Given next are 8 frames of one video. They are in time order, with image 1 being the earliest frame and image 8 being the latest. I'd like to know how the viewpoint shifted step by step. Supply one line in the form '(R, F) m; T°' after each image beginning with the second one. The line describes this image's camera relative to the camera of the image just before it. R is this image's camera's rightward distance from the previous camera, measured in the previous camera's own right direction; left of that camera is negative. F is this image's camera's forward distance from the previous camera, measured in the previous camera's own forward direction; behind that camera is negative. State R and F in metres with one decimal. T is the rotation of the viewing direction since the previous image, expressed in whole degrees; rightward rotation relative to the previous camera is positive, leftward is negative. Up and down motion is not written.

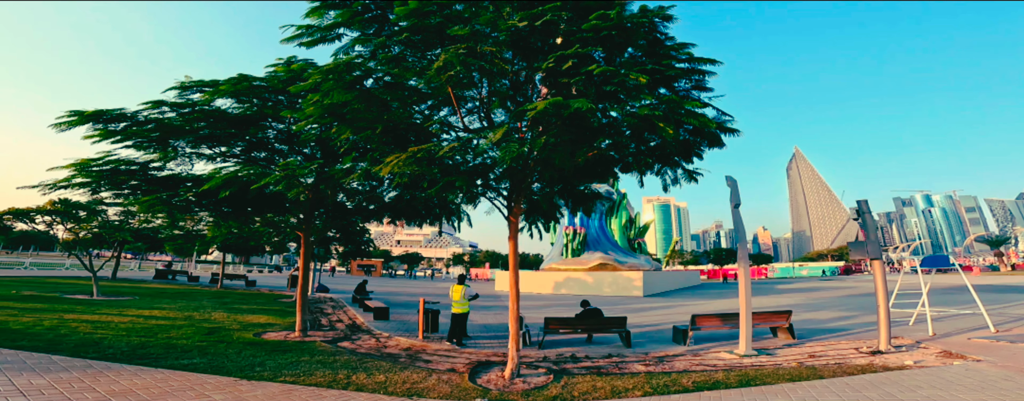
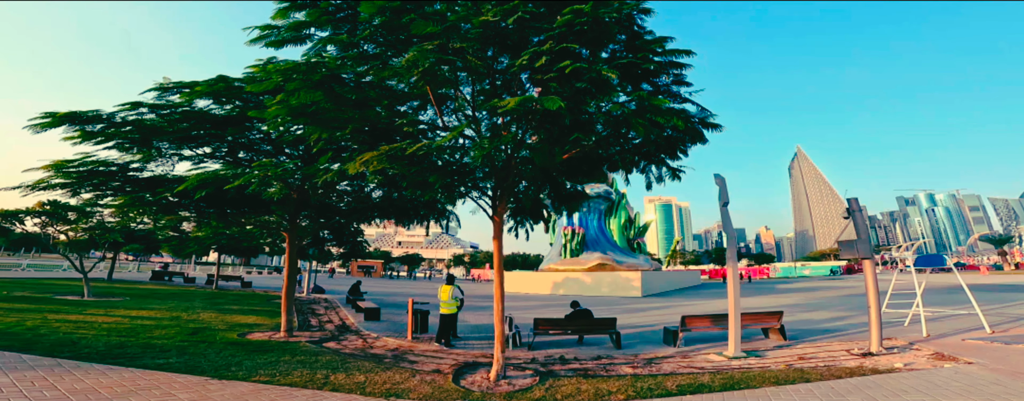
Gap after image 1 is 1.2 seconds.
(+0.5, +0.1) m; -1°
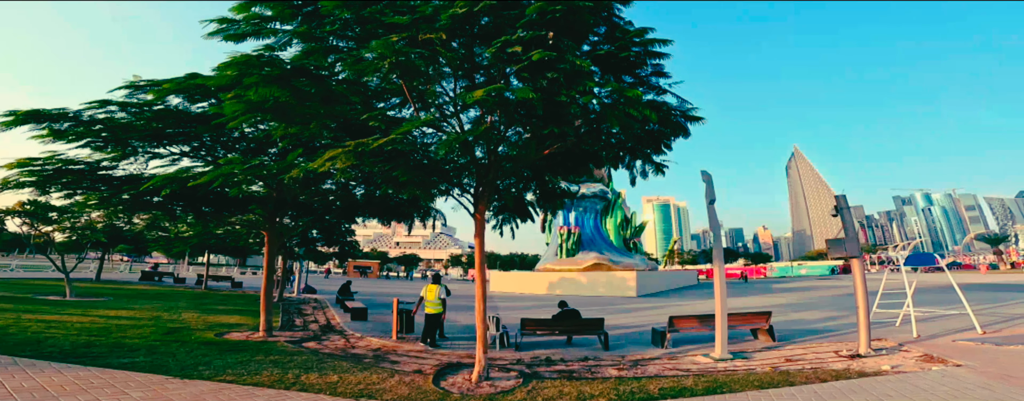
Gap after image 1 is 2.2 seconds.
(+0.5, +0.2) m; -1°
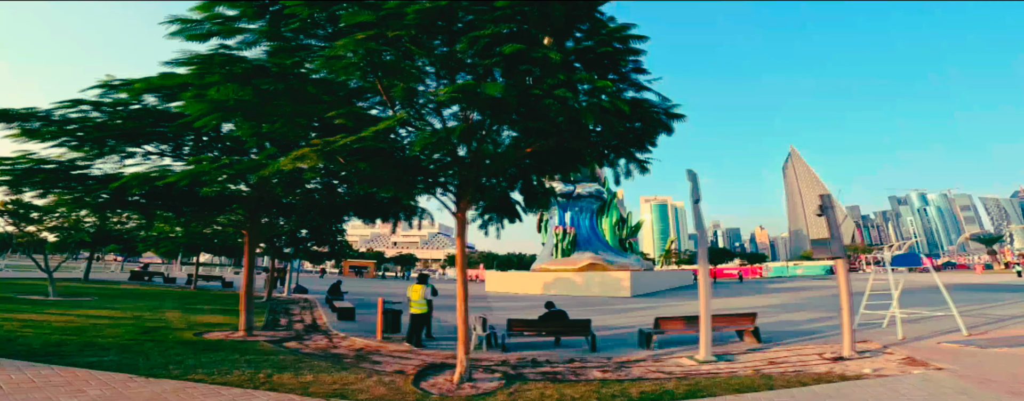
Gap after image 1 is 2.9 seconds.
(+0.5, +0.1) m; -1°
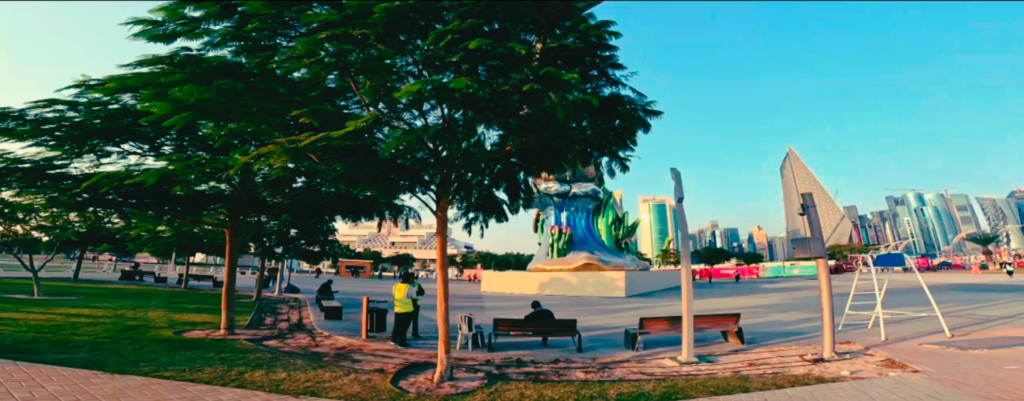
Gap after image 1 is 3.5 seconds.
(+0.6, +0.1) m; -1°
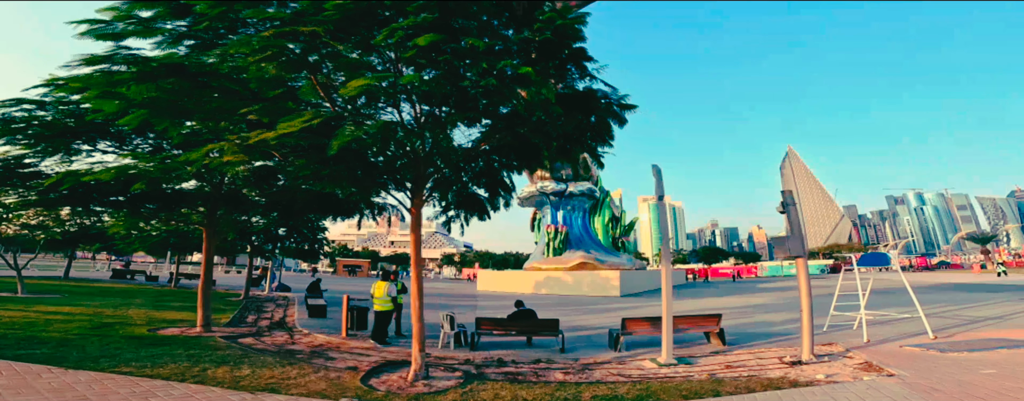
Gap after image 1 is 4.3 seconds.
(+0.7, +0.2) m; -1°
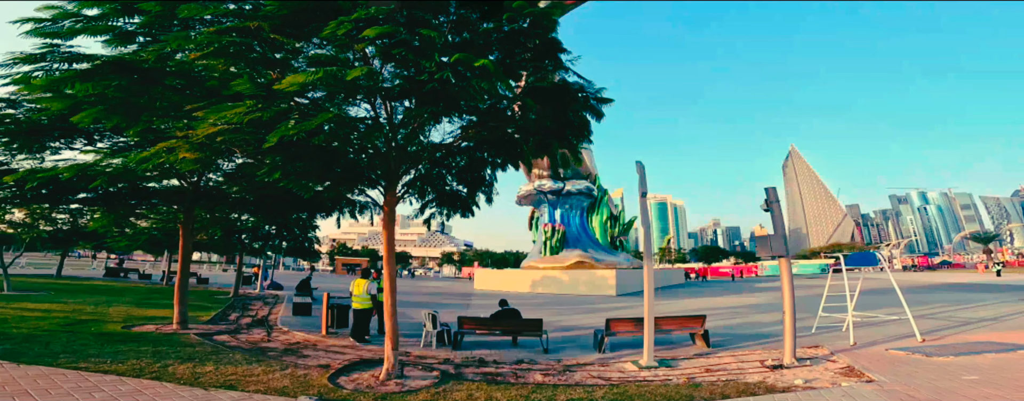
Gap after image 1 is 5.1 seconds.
(+0.7, +0.3) m; -1°
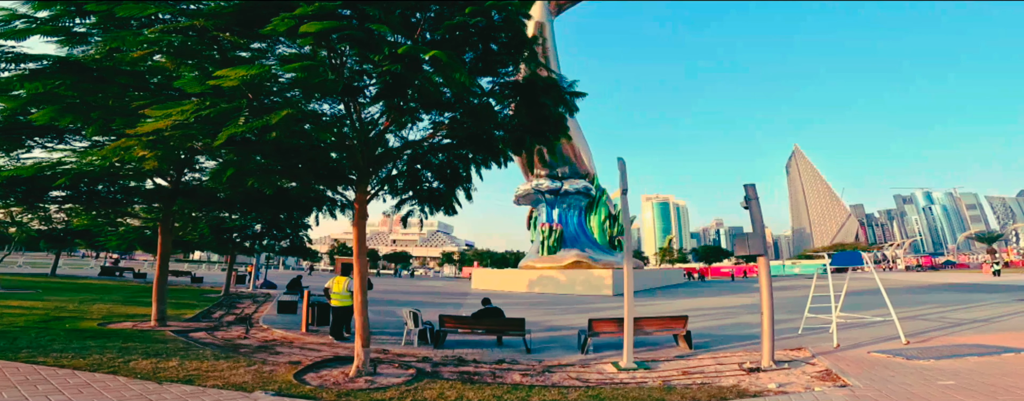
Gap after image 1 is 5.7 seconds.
(+0.7, +0.2) m; -2°
